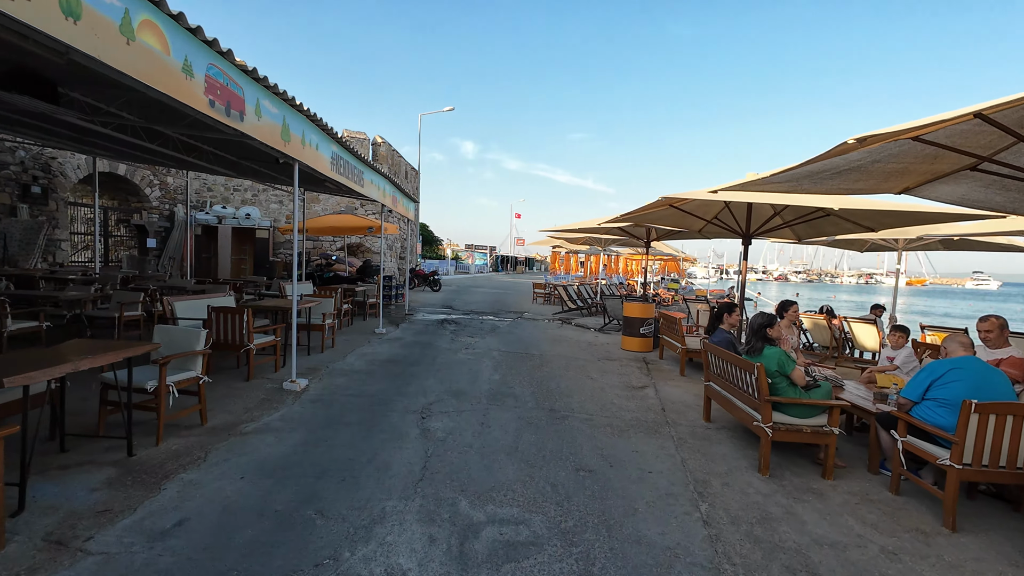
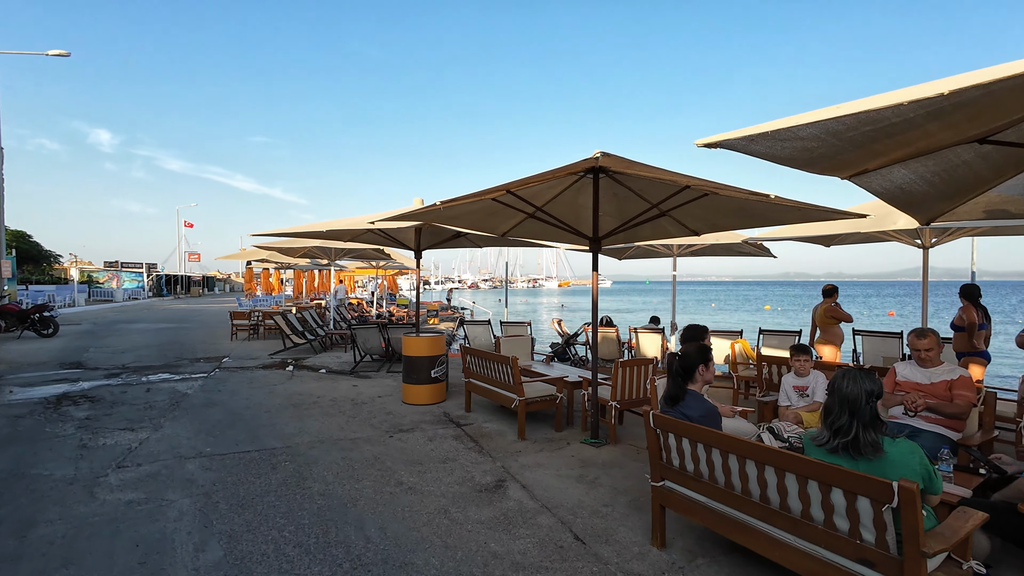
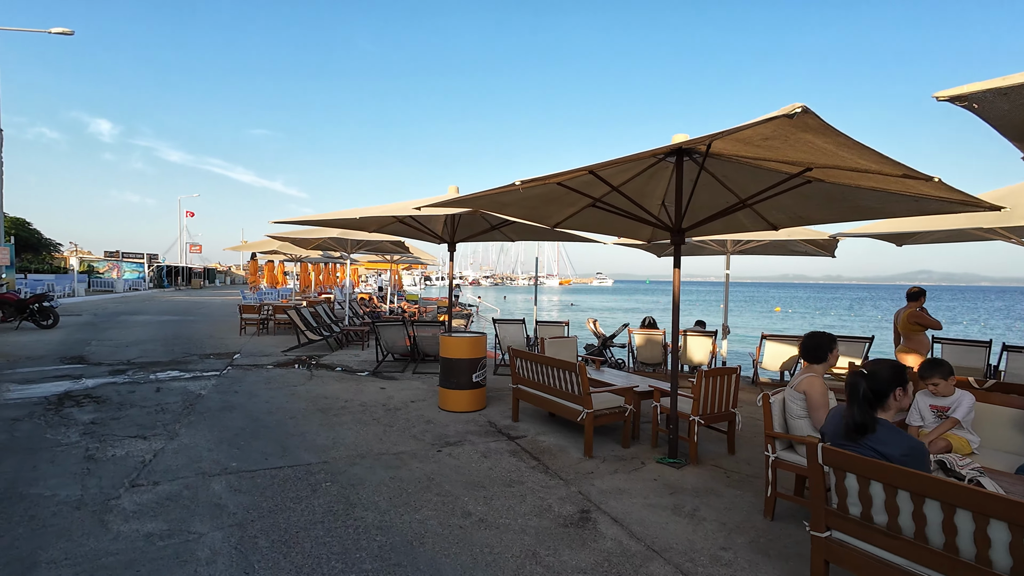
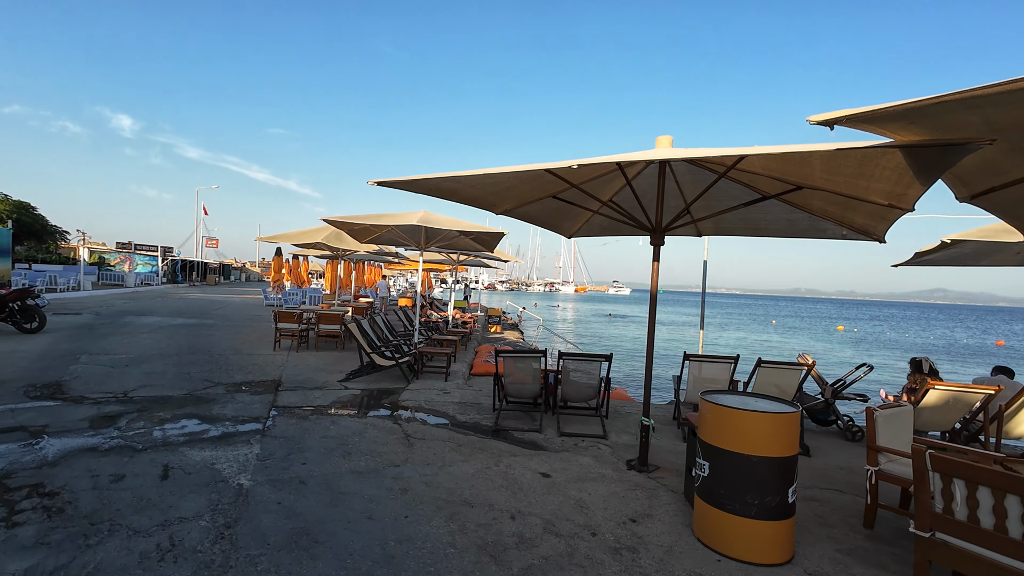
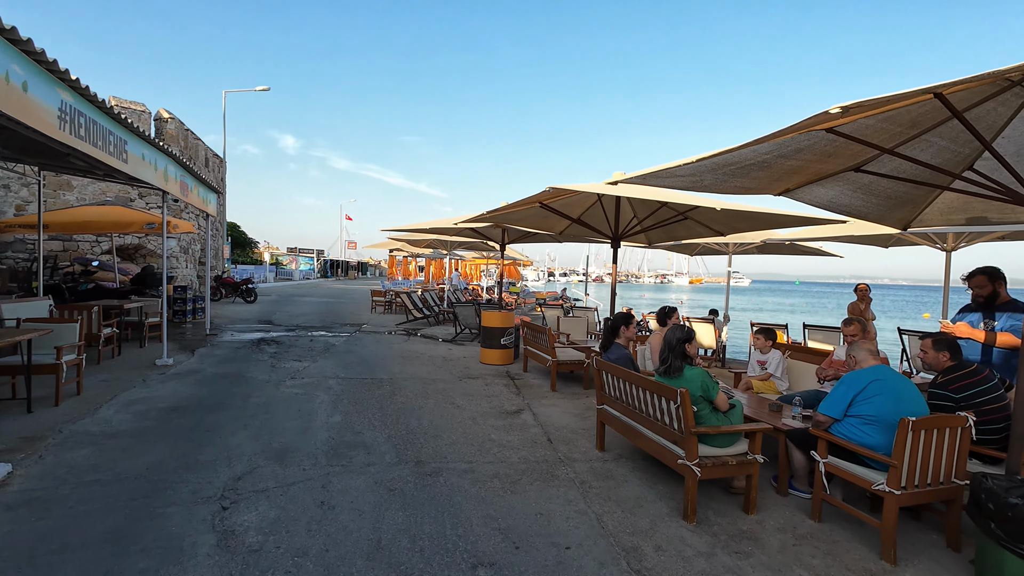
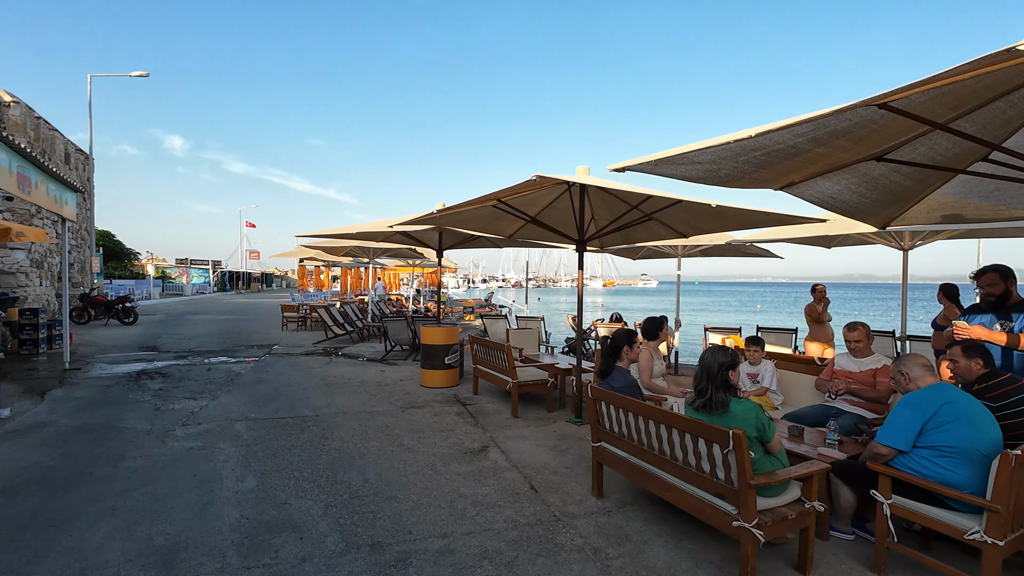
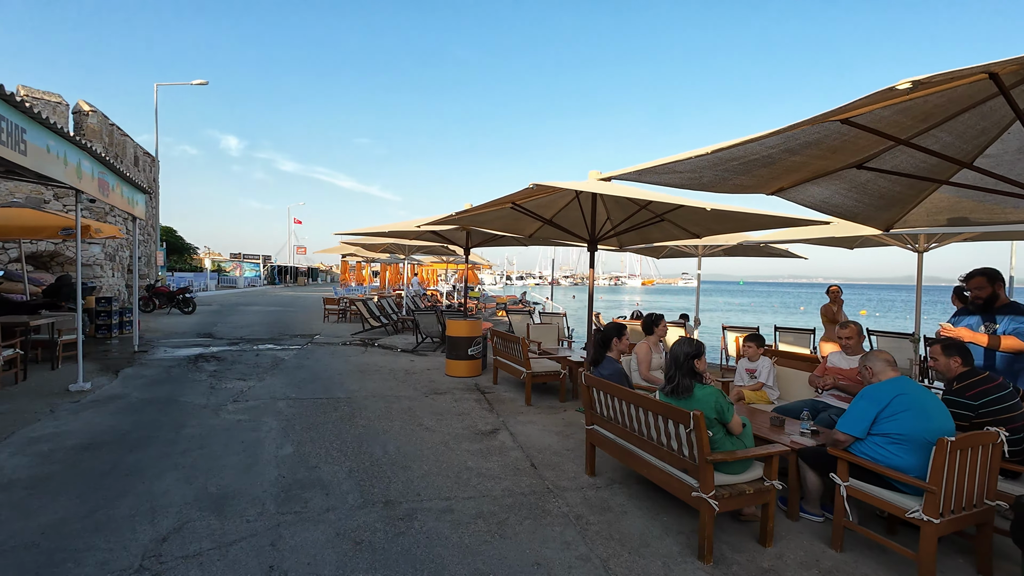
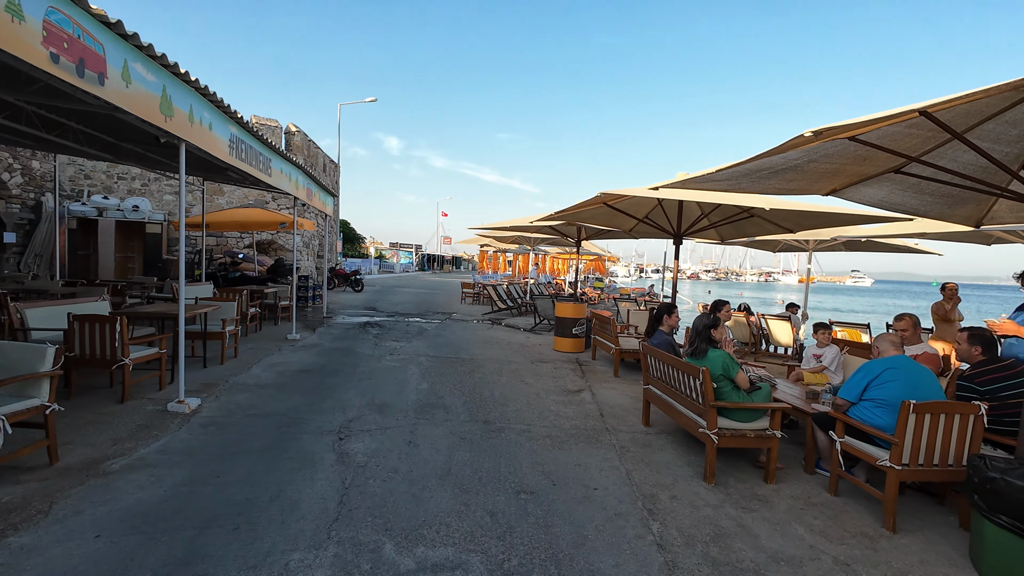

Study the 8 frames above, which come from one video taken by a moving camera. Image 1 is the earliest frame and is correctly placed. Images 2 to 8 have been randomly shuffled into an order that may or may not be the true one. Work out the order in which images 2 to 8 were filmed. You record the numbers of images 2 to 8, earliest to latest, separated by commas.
8, 5, 7, 6, 2, 3, 4
